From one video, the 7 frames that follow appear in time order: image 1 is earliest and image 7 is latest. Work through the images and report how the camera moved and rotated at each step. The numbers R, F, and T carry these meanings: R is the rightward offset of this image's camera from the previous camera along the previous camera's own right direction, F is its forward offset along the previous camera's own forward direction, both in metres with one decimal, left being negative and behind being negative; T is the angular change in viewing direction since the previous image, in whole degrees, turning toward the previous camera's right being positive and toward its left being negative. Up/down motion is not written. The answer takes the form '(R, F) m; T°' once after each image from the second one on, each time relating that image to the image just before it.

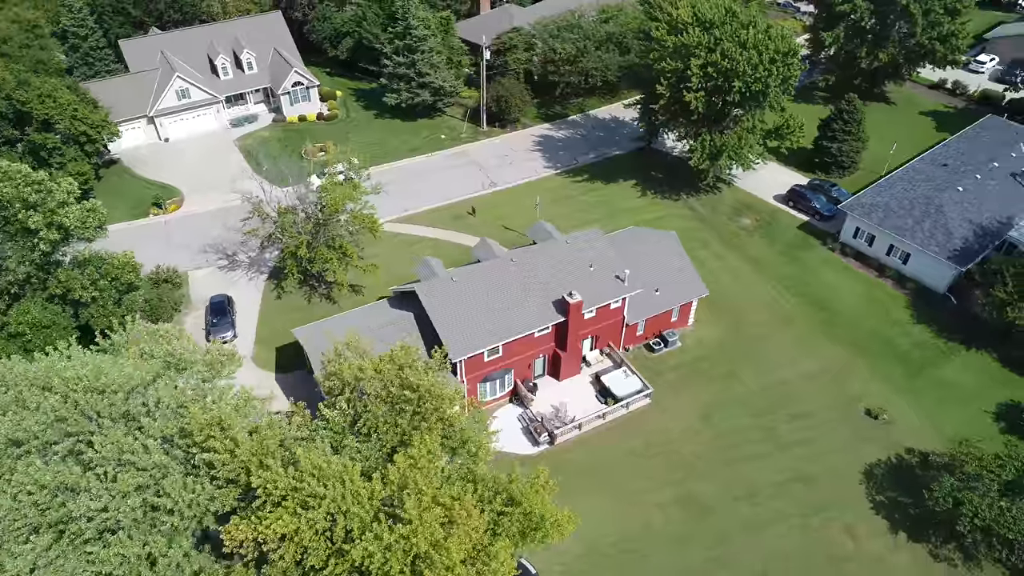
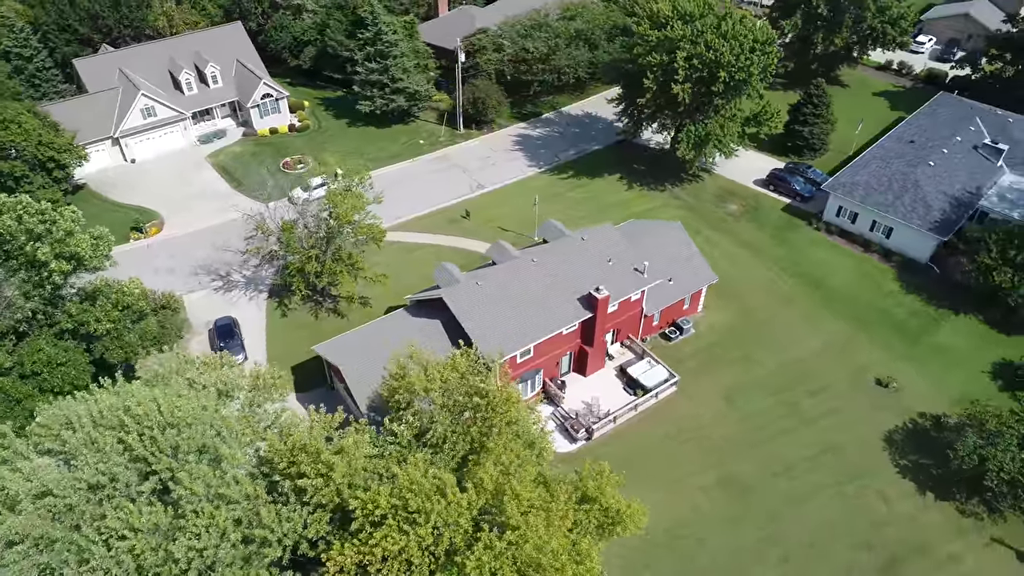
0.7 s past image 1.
(-4.2, +0.2) m; +5°
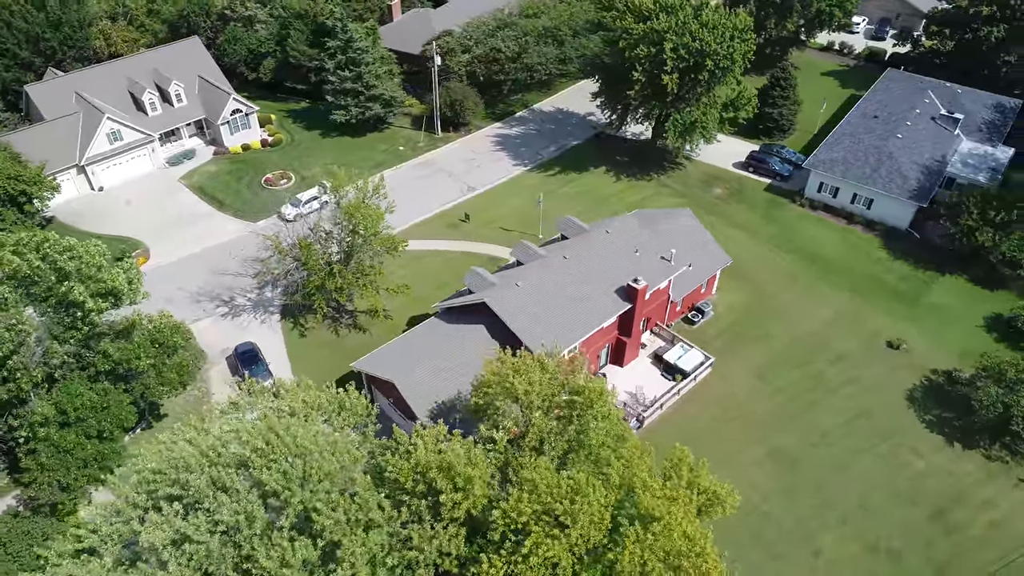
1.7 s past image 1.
(-5.4, +0.2) m; +6°
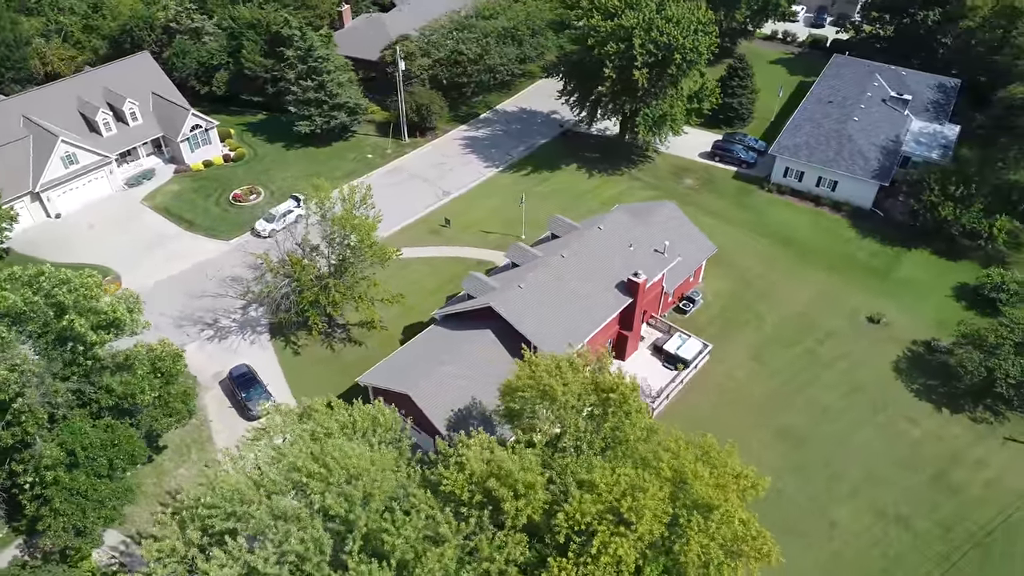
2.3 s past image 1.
(-2.9, +0.1) m; +5°
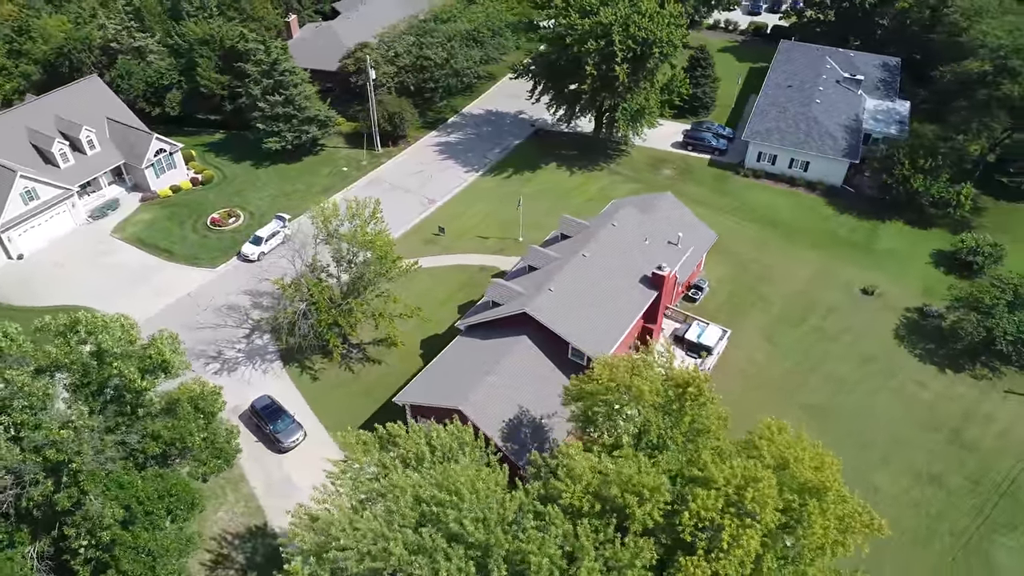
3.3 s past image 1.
(-4.9, +0.5) m; +6°
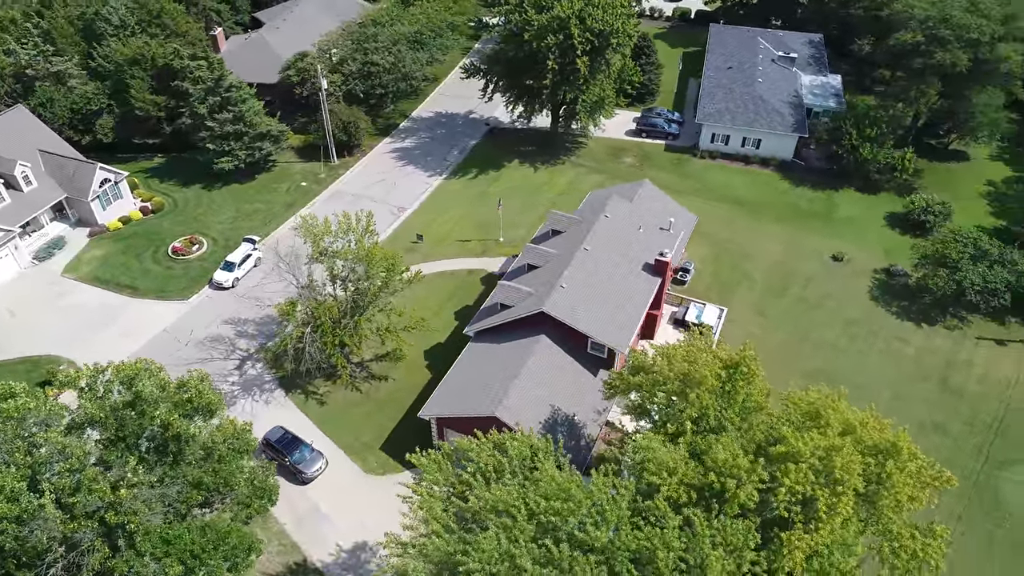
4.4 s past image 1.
(-4.5, +0.5) m; +7°
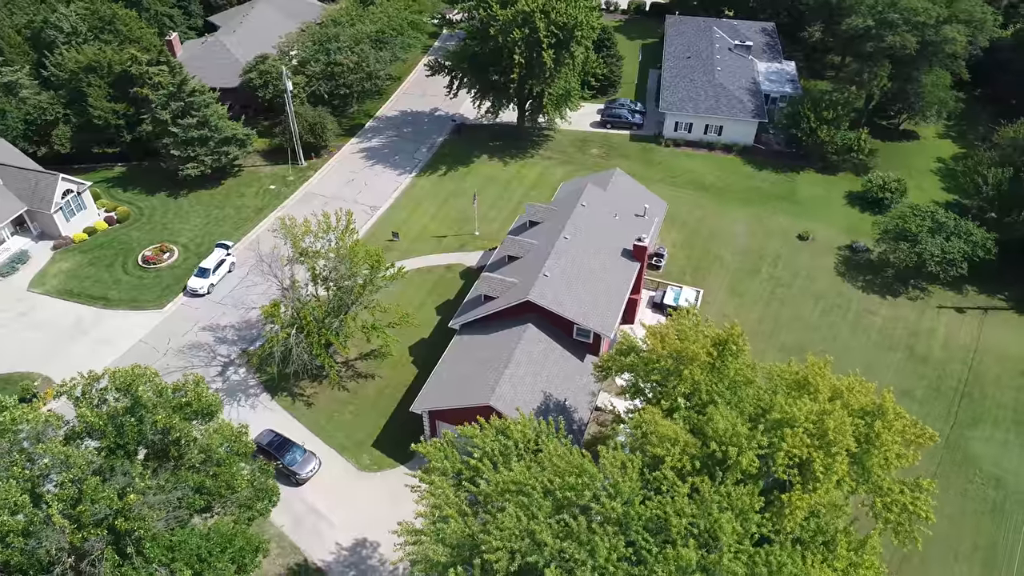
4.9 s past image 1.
(-1.2, -0.4) m; +3°
